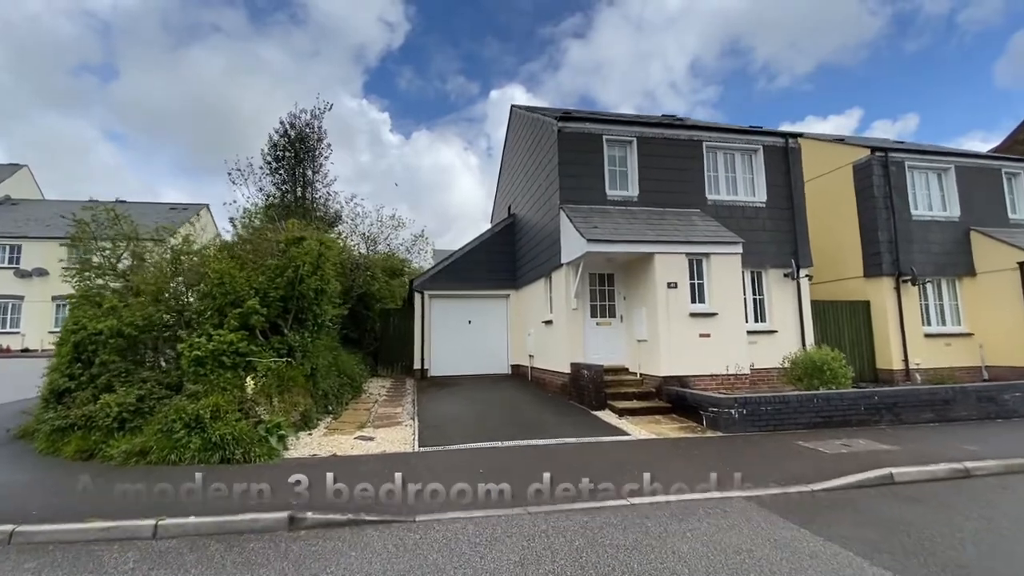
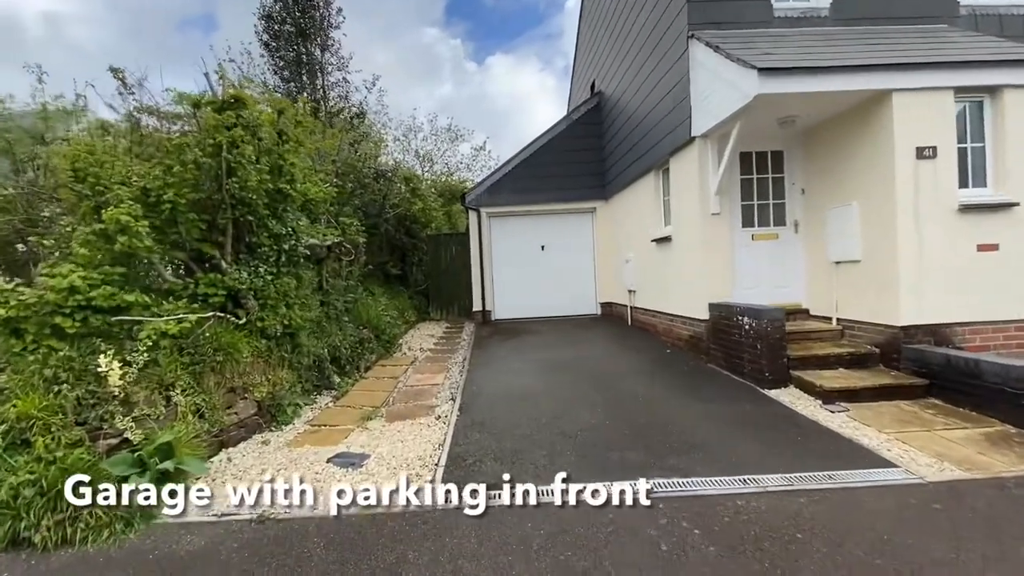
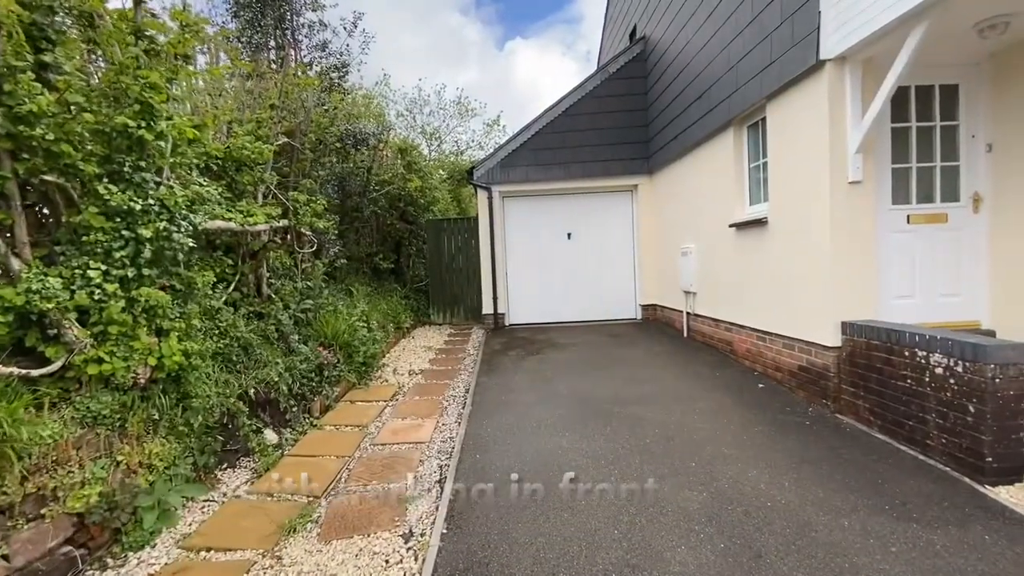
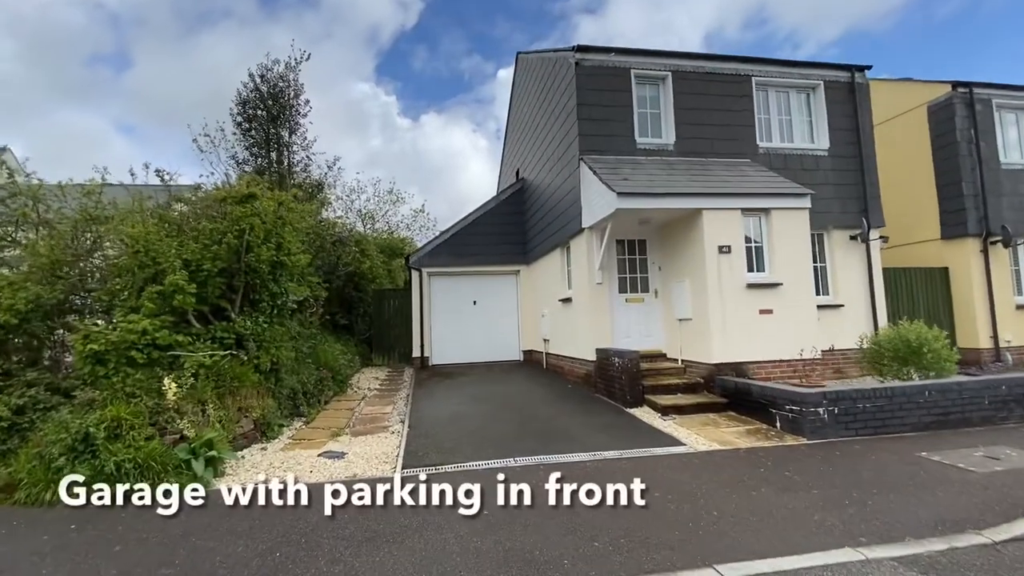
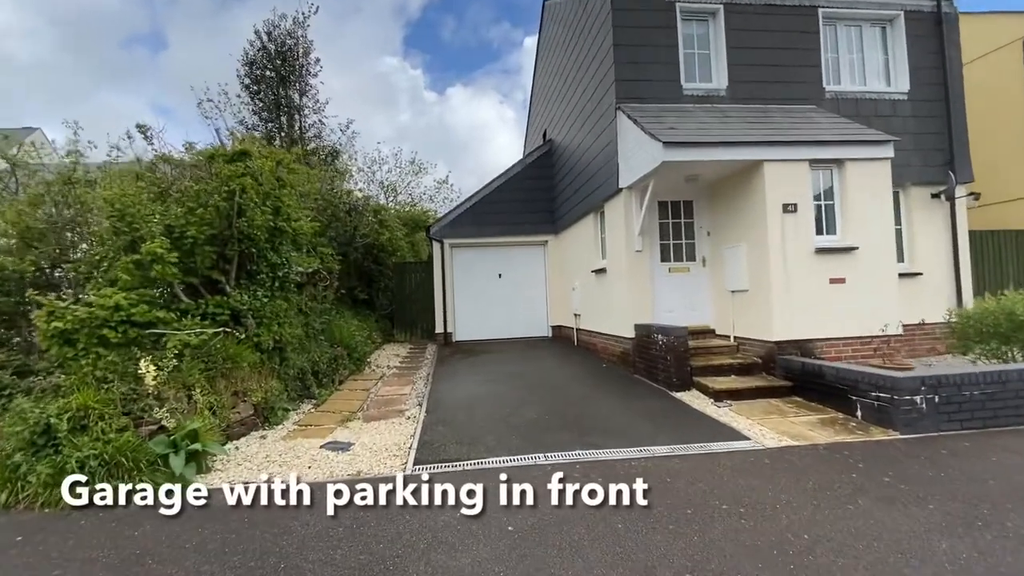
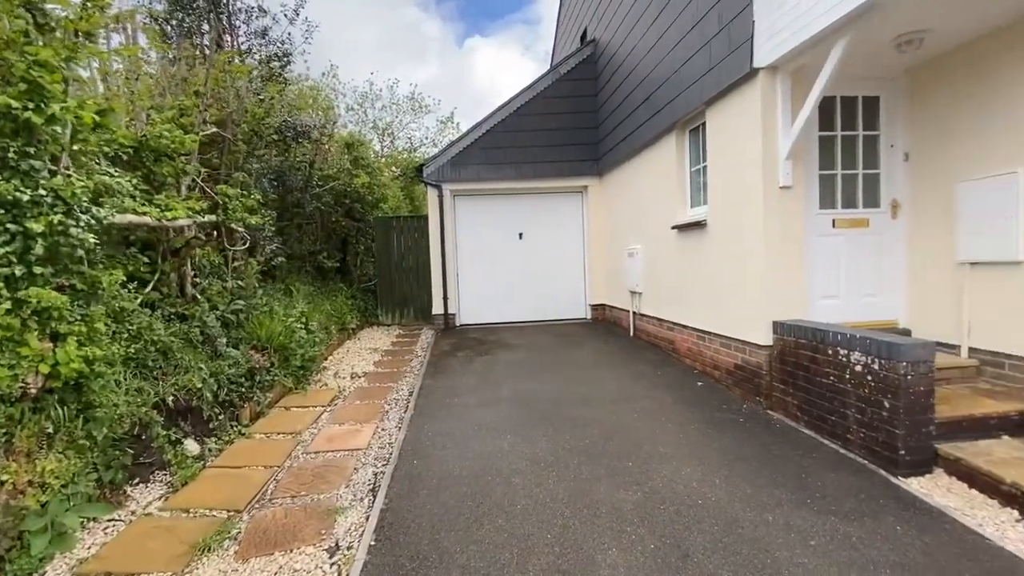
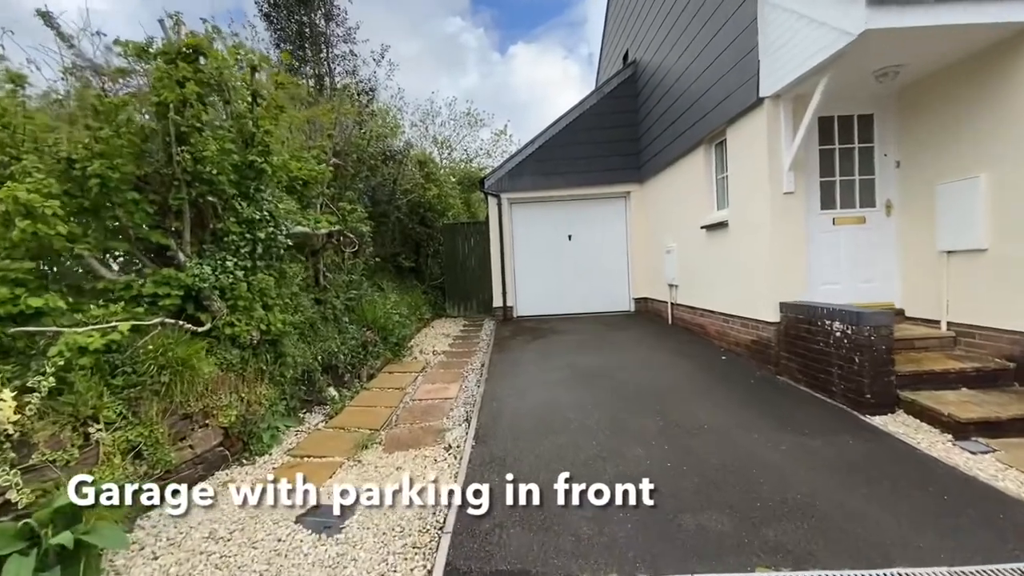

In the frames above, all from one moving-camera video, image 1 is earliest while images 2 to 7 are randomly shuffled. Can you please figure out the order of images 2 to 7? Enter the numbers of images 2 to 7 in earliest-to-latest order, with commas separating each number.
4, 5, 2, 7, 3, 6
